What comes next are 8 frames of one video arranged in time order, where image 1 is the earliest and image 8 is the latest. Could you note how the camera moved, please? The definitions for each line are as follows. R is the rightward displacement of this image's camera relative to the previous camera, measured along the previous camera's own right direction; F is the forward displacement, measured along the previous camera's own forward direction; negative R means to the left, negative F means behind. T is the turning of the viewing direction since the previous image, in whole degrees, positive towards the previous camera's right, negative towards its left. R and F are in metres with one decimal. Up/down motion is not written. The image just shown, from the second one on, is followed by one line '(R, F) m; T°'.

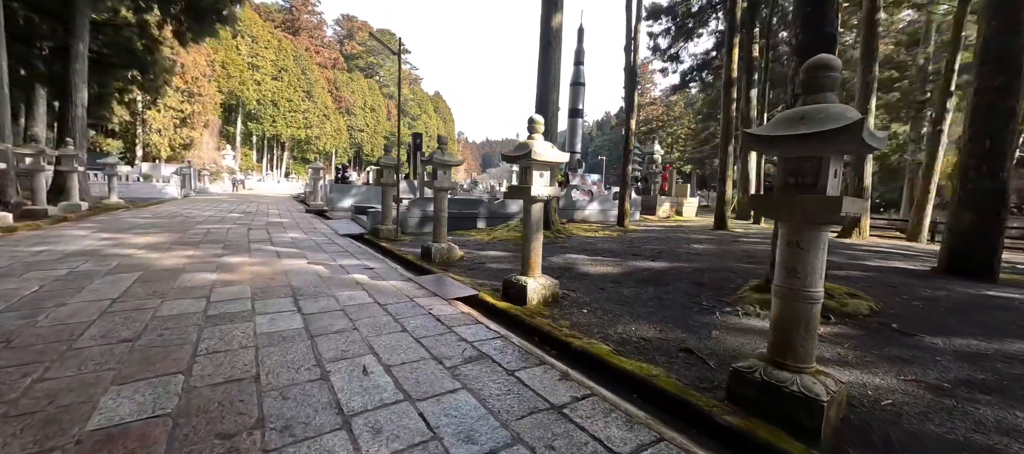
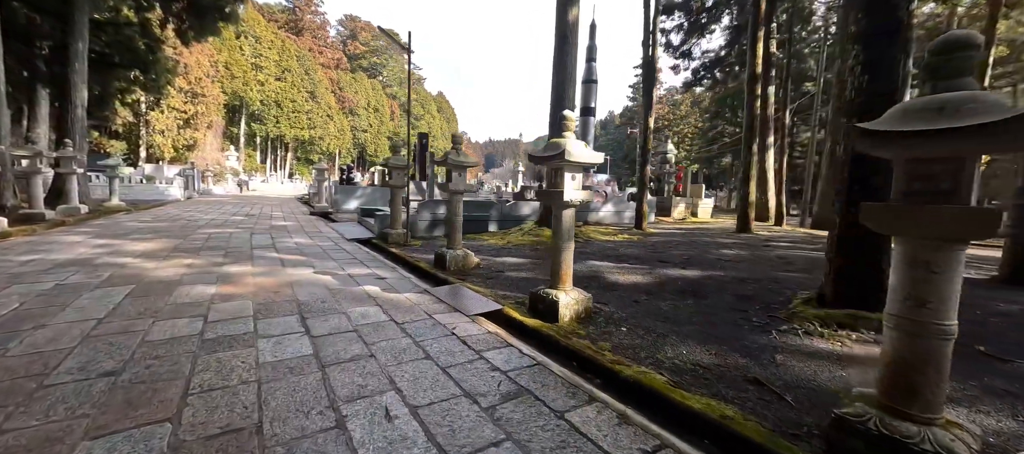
(-0.2, +0.3) m; 0°
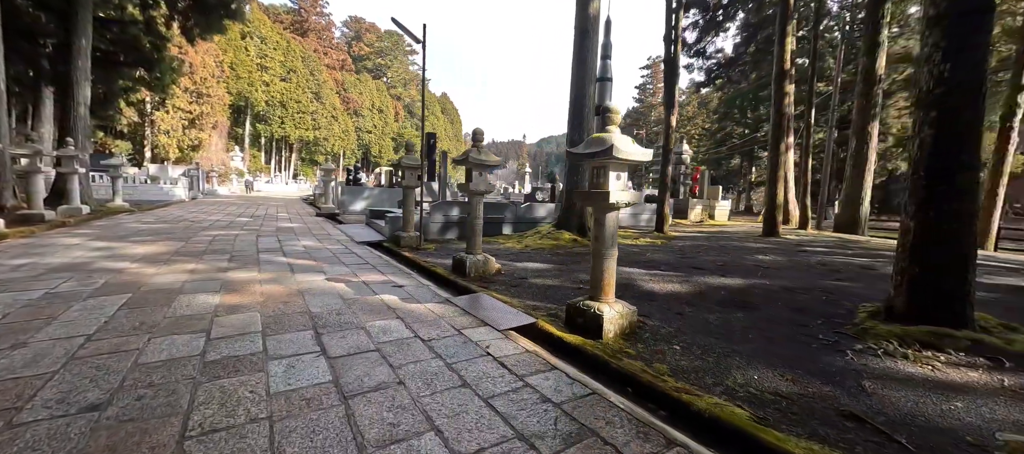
(-0.3, +0.3) m; 0°
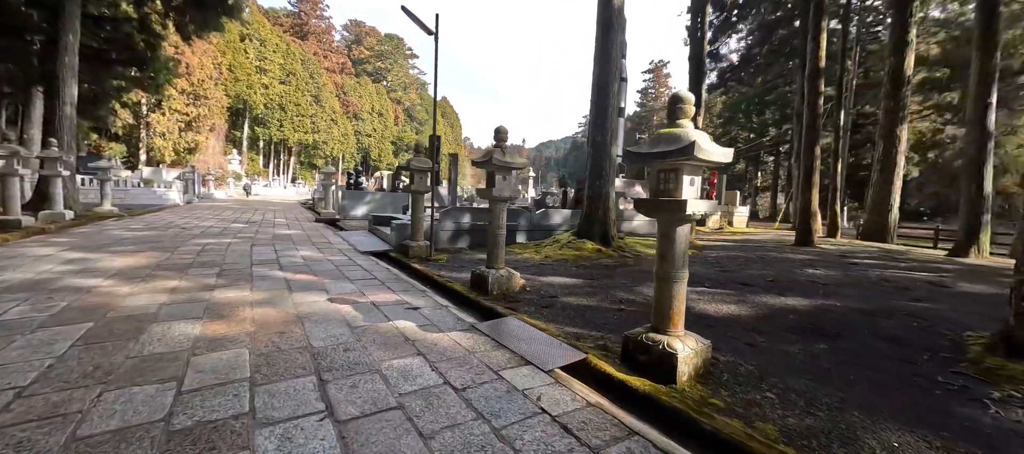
(-0.3, +0.5) m; 0°
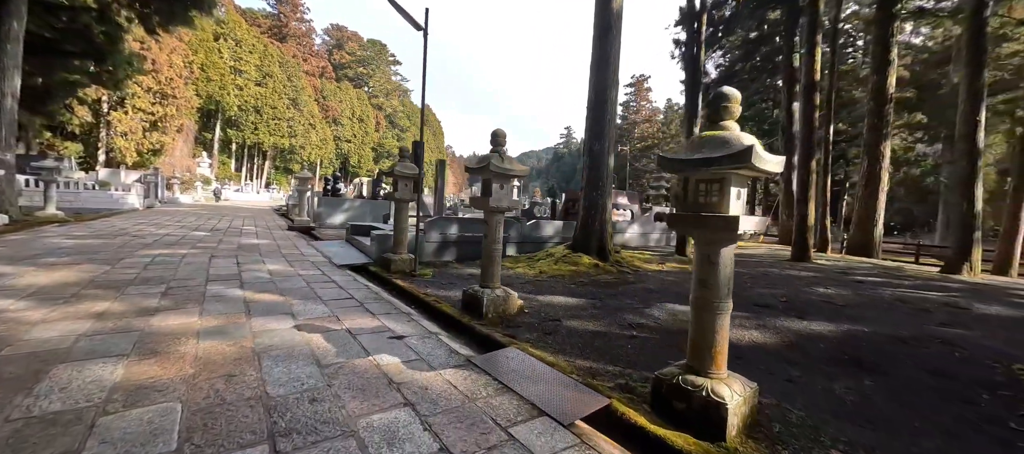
(-0.2, +0.4) m; +3°
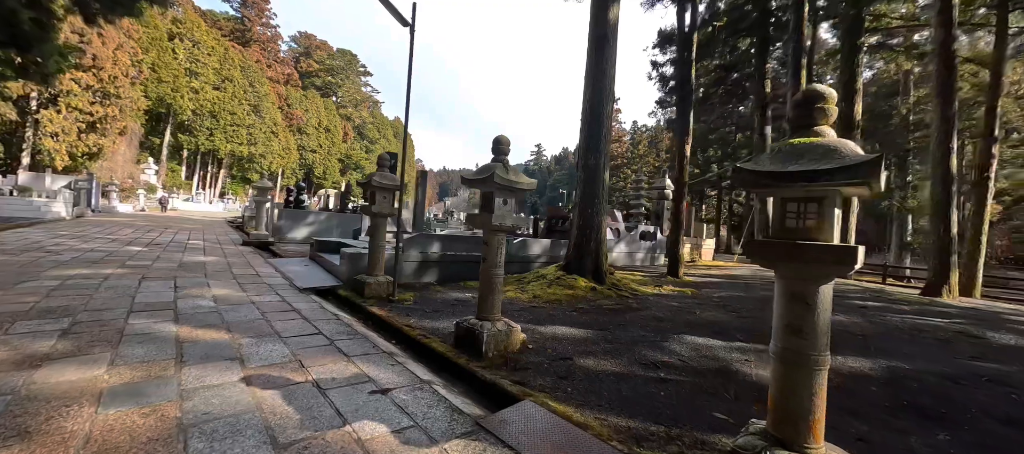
(-0.3, +0.5) m; +5°
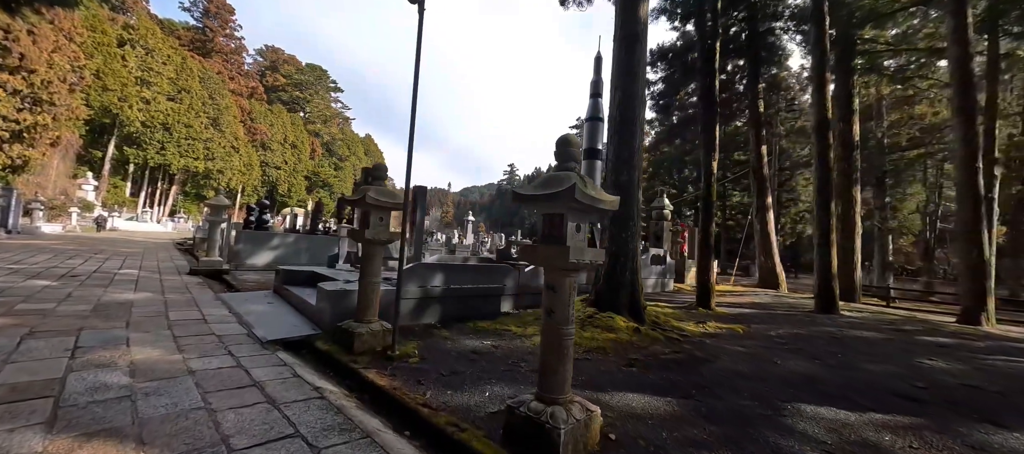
(-0.6, +0.9) m; +4°
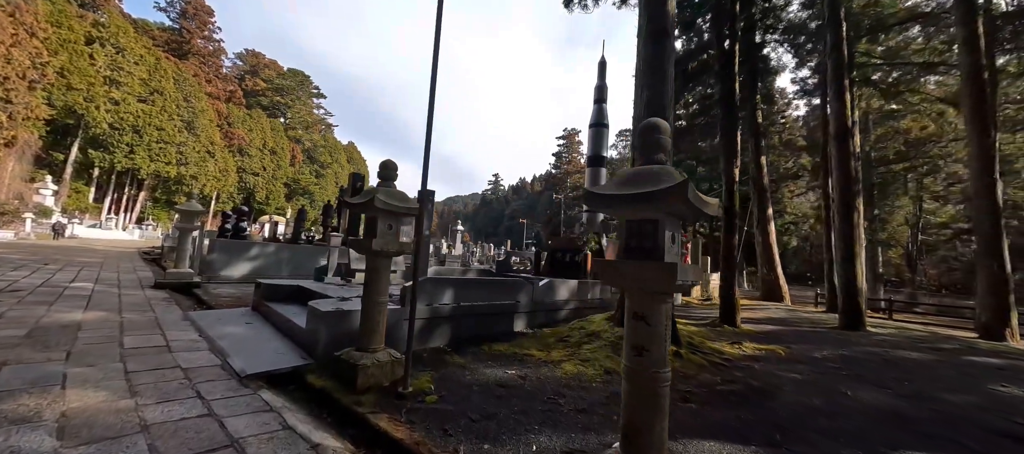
(-0.4, +0.5) m; +3°
